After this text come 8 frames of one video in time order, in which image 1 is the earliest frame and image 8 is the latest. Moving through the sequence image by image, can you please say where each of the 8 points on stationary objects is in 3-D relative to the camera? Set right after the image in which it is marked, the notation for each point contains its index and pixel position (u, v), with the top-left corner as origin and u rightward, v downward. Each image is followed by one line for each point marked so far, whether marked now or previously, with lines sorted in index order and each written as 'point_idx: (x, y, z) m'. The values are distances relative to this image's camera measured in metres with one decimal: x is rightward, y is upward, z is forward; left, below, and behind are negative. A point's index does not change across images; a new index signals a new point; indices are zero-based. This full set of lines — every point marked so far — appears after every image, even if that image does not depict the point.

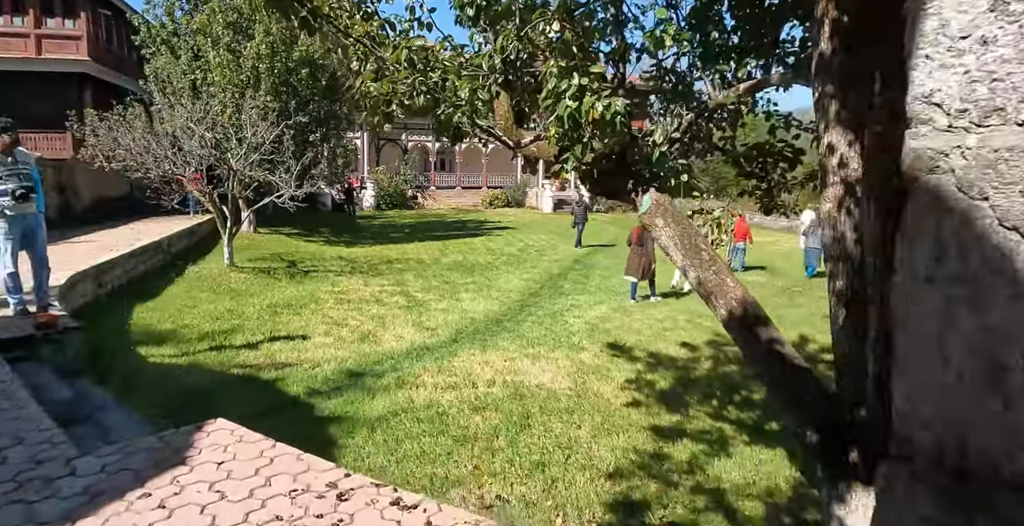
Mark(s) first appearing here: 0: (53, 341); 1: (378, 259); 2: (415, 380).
0: (-3.7, -0.6, +5.0) m
1: (-3.3, +0.1, +15.5) m
2: (-0.9, -1.1, +5.8) m
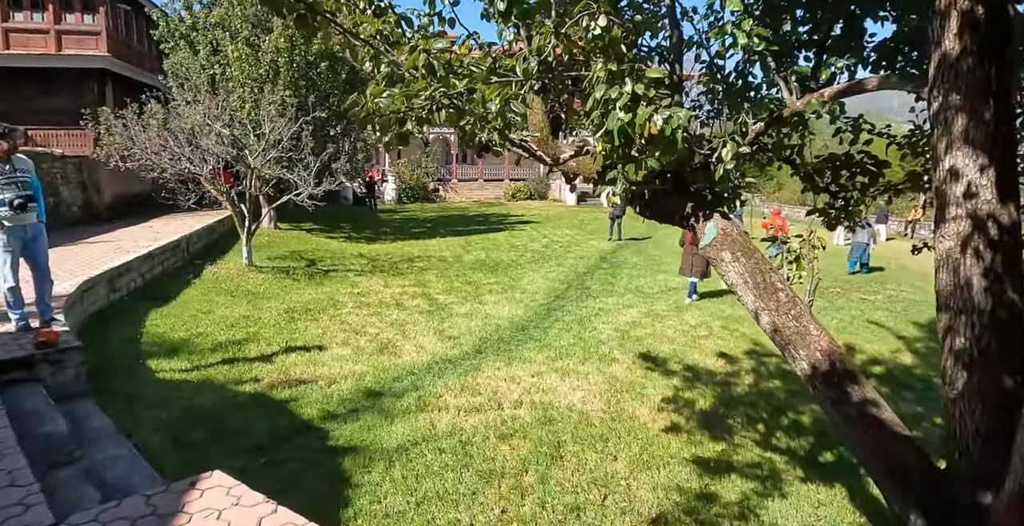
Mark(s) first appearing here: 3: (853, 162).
0: (-3.5, -0.7, +4.7) m
1: (-2.7, +0.1, +15.2) m
2: (-0.6, -1.2, +5.4) m
3: (+1.7, +0.5, +3.1) m
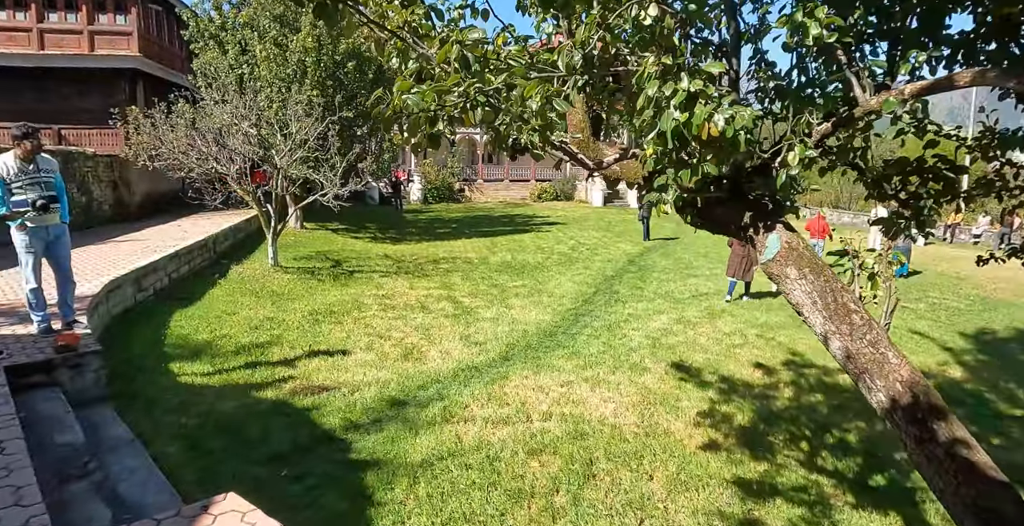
0: (-3.2, -0.8, +4.6) m
1: (-2.1, +0.1, +15.0) m
2: (-0.4, -1.2, +5.2) m
3: (+1.8, +0.4, +2.8) m
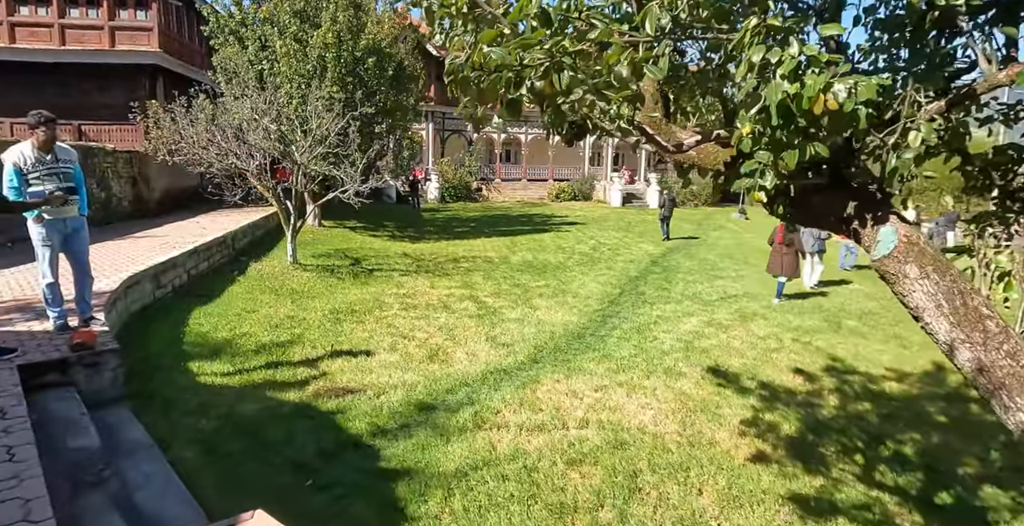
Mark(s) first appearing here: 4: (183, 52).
0: (-3.0, -0.7, +4.4) m
1: (-1.6, +0.1, +14.8) m
2: (-0.1, -1.2, +4.9) m
3: (+2.1, +0.4, +2.5) m
4: (-9.6, +6.1, +18.3) m
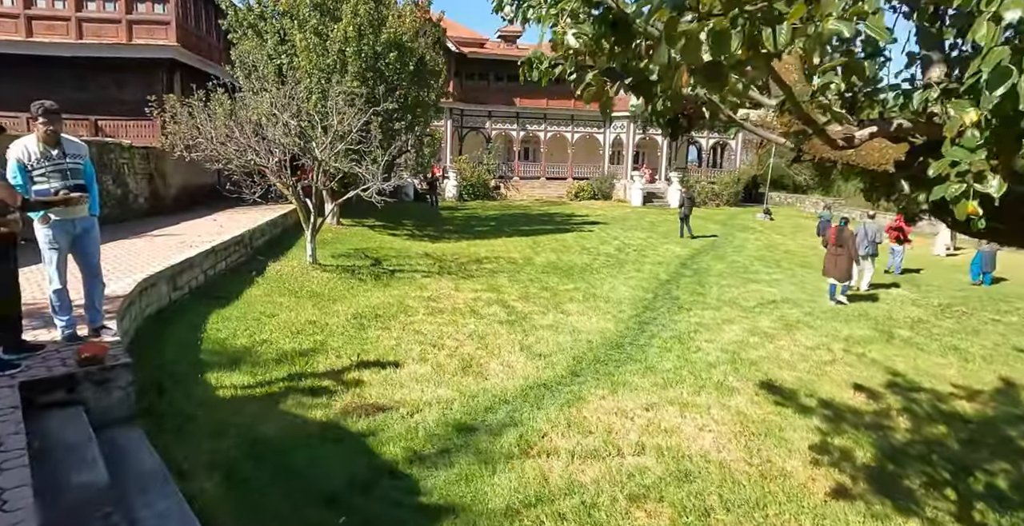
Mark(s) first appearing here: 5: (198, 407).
0: (-2.6, -0.8, +4.0) m
1: (-1.1, +0.1, +14.4) m
2: (+0.2, -1.3, +4.5) m
3: (+2.4, +0.3, +2.0) m
4: (-8.9, +6.2, +18.0) m
5: (-2.4, -1.1, +4.8) m
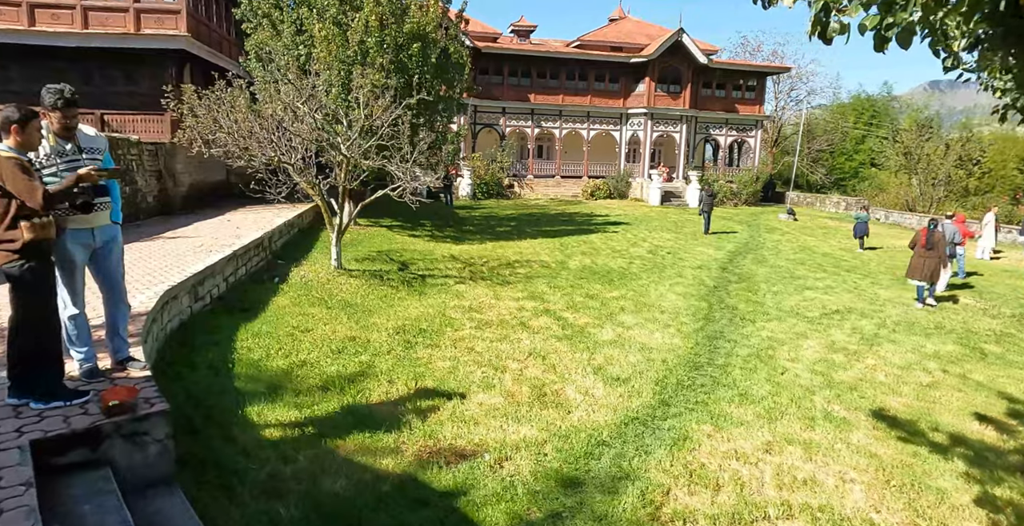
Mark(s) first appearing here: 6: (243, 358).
0: (-1.9, -0.9, +3.2) m
1: (-0.4, 0.0, +13.5) m
2: (+0.9, -1.4, +3.7) m
3: (+3.1, +0.2, +1.2) m
4: (-8.2, +6.1, +17.1) m
5: (-1.7, -1.2, +4.0) m
6: (-2.6, -0.9, +6.0) m
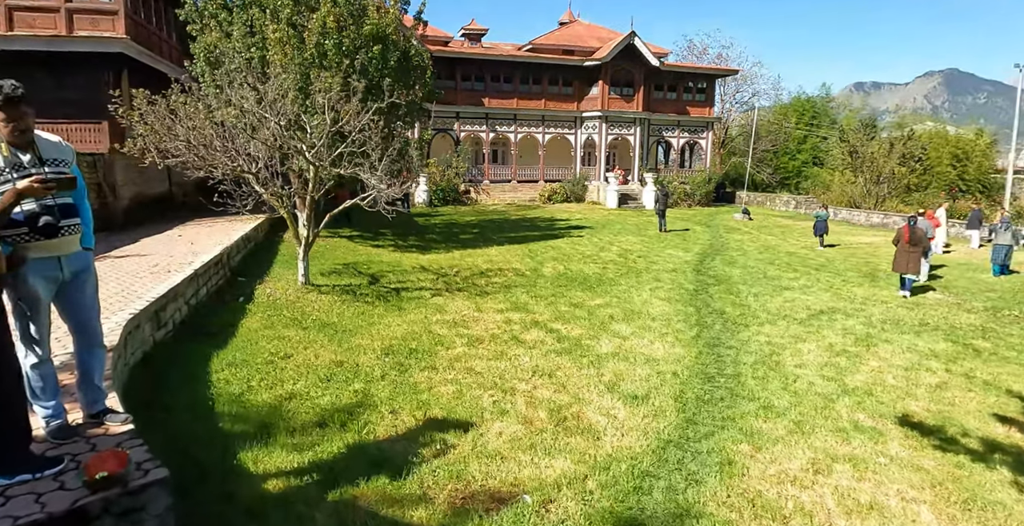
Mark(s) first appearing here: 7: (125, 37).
0: (-1.6, -1.0, +2.6) m
1: (-0.9, -0.2, +13.1) m
2: (+1.2, -1.5, +3.3) m
3: (+3.5, +0.2, +1.0) m
4: (-9.2, +5.7, +16.0) m
5: (-1.4, -1.4, +3.4) m
6: (-2.5, -1.1, +5.3) m
7: (-8.8, +5.1, +14.2) m
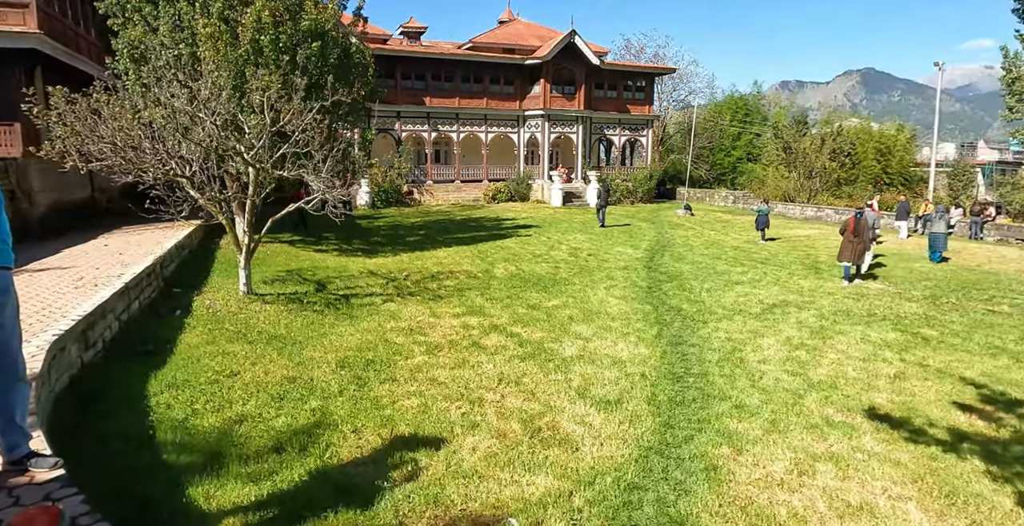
0: (-1.6, -1.1, +2.2) m
1: (-1.9, -0.2, +12.7) m
2: (+1.2, -1.5, +3.1) m
3: (+3.6, +0.3, +1.1) m
4: (-10.6, +5.4, +14.9) m
5: (-1.5, -1.4, +3.0) m
6: (-2.7, -1.2, +4.8) m
7: (-9.9, +4.8, +13.1) m
